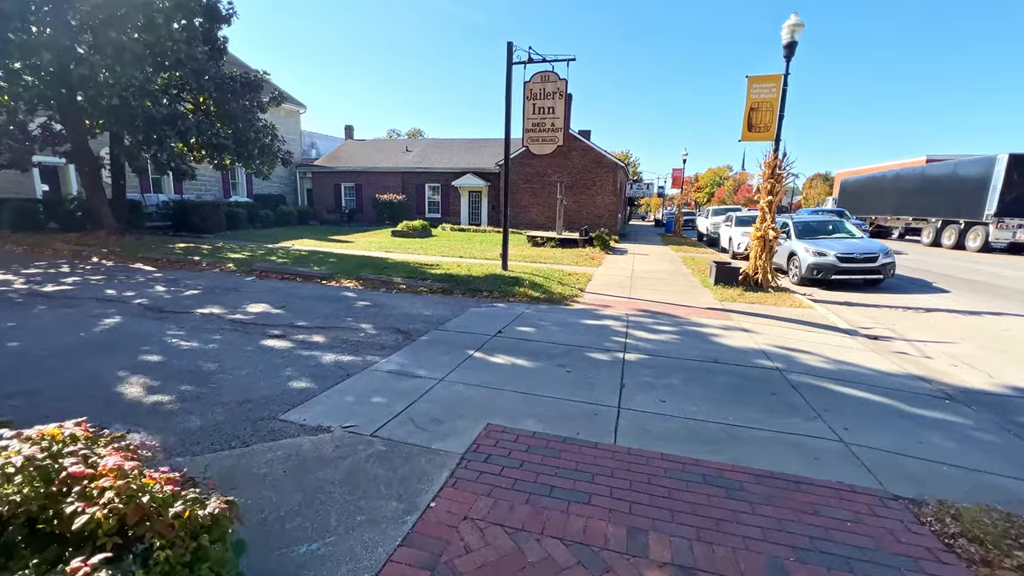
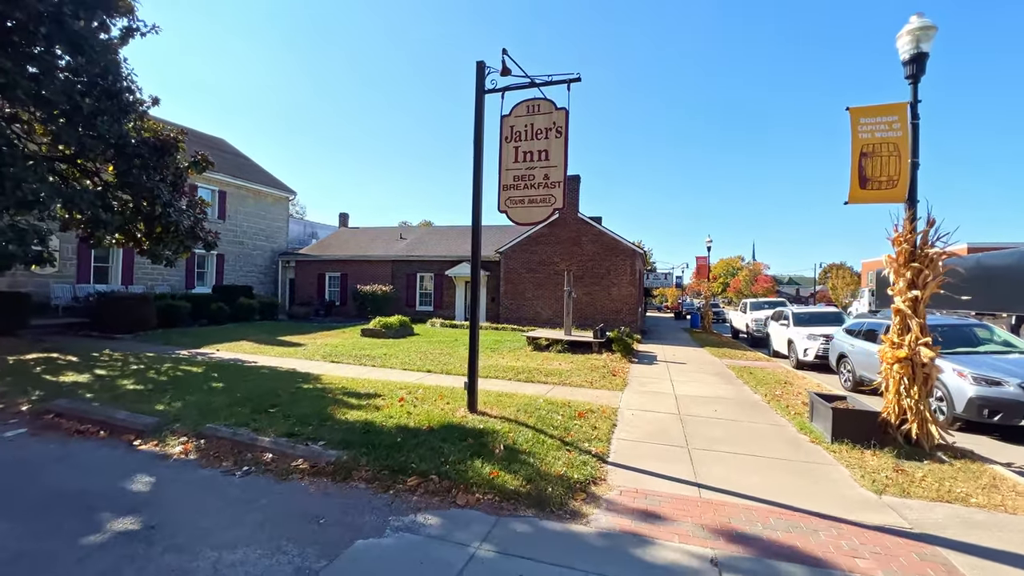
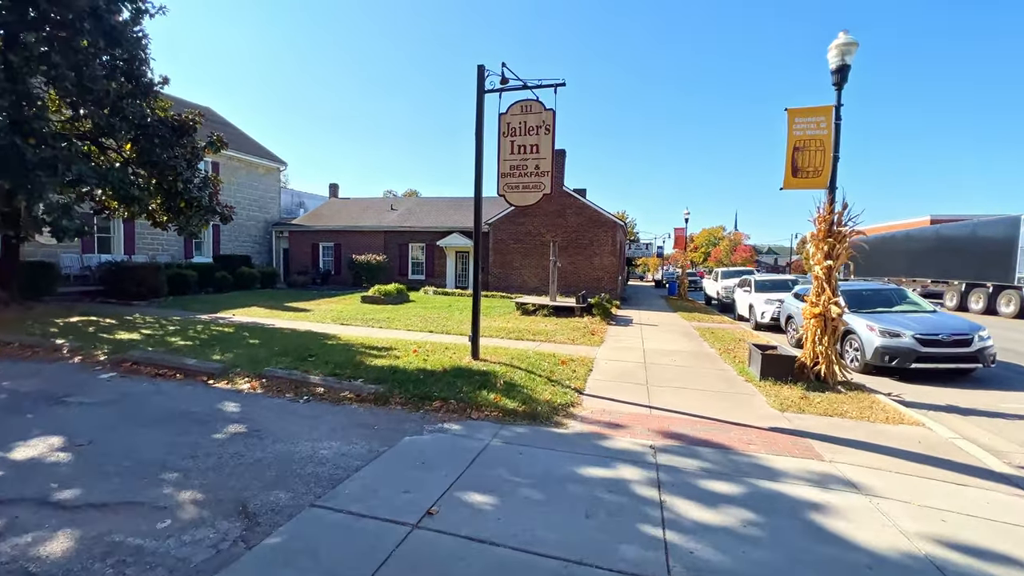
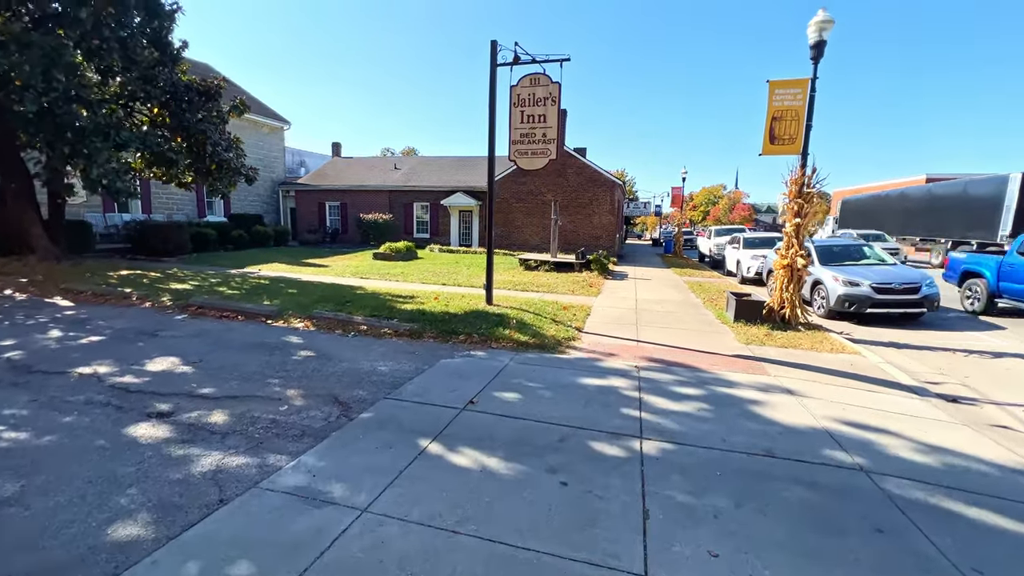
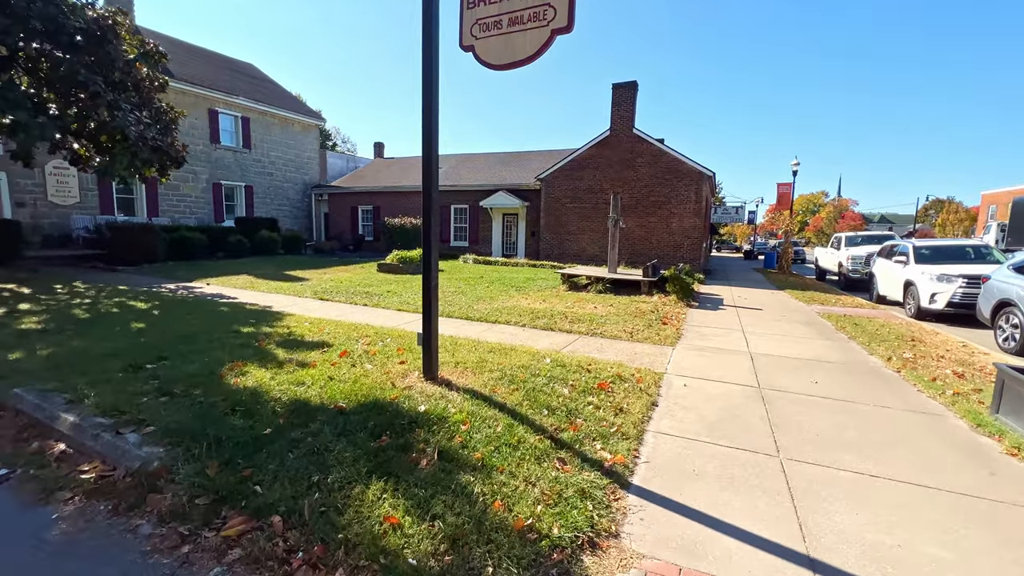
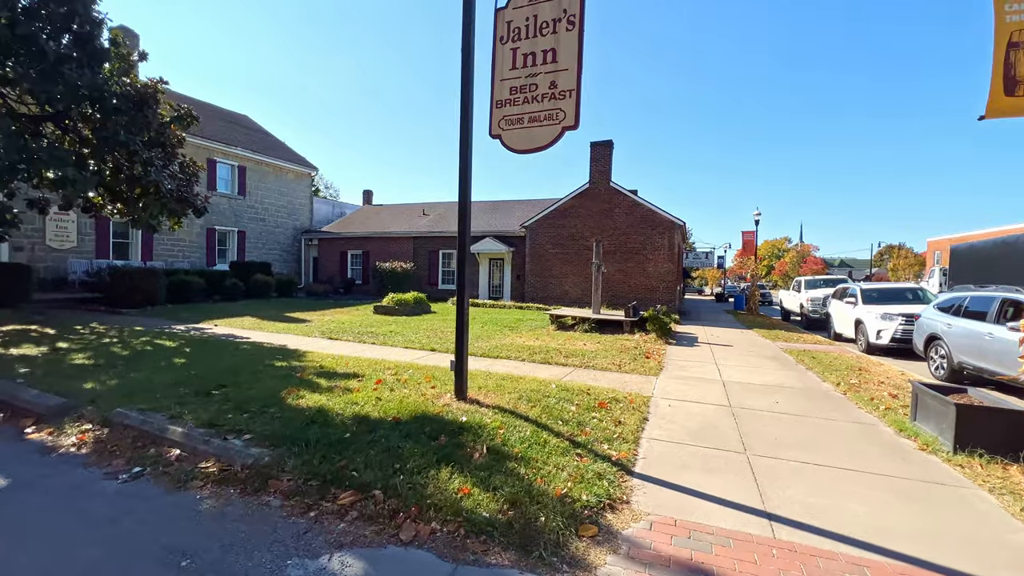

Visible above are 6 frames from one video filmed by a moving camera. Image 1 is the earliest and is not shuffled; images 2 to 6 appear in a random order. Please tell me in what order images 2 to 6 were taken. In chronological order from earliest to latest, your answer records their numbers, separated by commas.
4, 3, 2, 6, 5
